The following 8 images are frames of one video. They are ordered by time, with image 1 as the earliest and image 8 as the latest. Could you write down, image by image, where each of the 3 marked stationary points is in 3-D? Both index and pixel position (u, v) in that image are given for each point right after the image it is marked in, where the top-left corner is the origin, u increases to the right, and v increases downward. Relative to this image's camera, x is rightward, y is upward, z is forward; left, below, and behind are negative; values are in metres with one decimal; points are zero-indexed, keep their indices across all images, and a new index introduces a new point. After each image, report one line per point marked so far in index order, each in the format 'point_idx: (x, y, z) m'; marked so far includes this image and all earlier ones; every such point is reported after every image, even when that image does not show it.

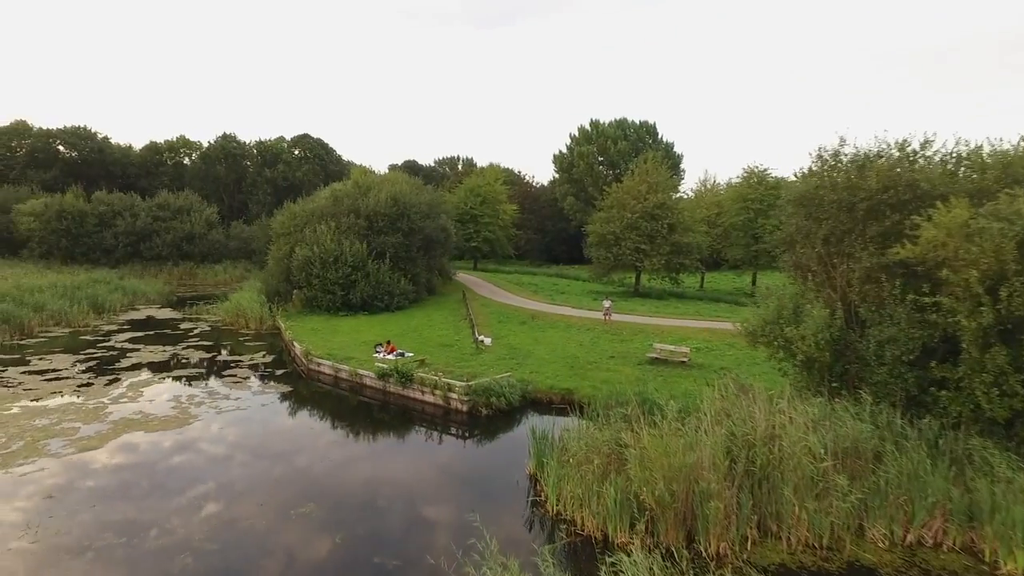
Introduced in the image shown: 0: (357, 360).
0: (-4.8, -2.2, +18.9) m
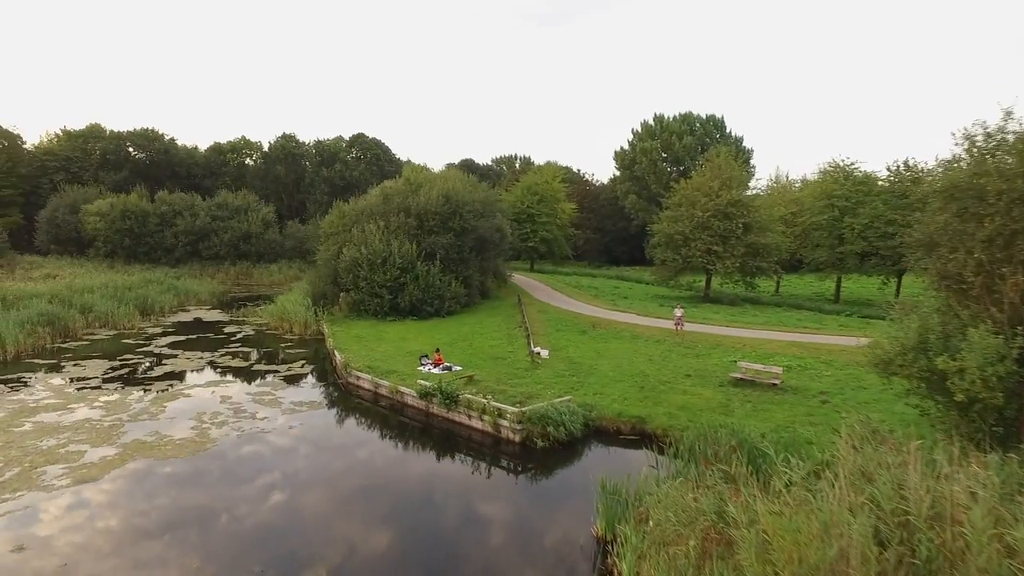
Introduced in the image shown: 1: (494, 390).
0: (-3.2, -2.4, +17.1) m
1: (-0.5, -2.6, +15.3) m
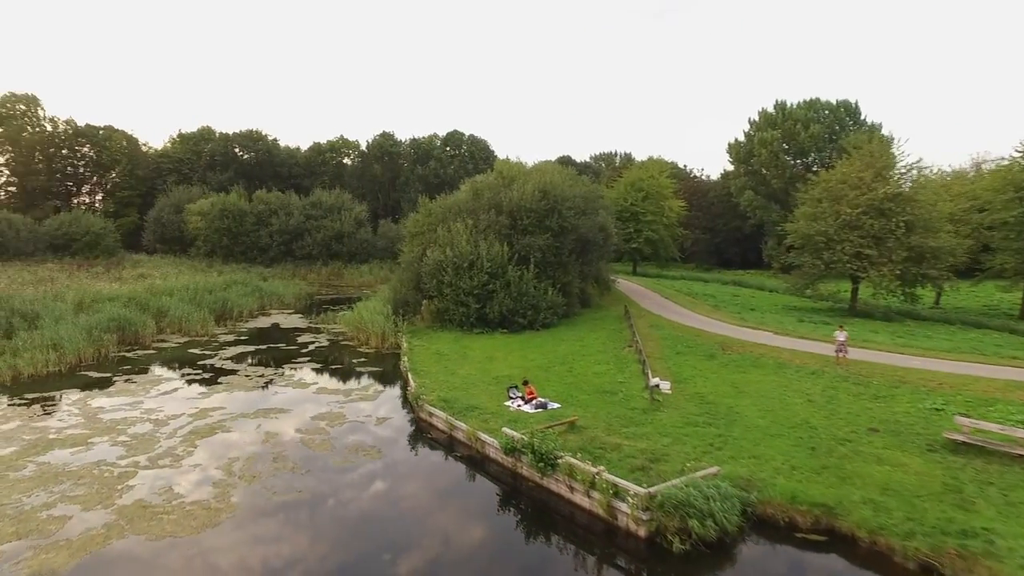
0: (-0.7, -2.7, +13.5) m
1: (+1.7, -2.9, +11.3) m
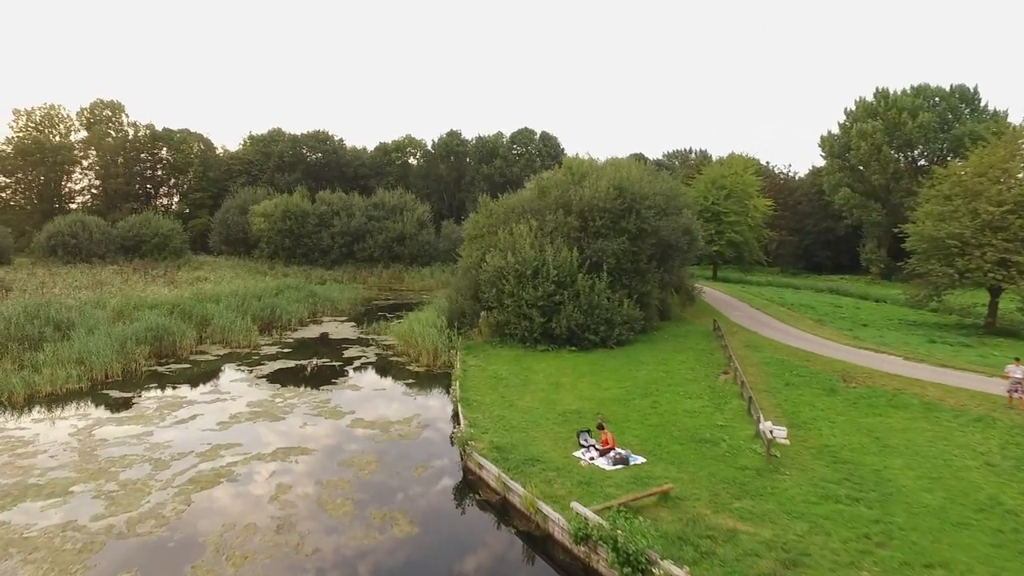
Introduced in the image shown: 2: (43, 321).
0: (+0.5, -3.0, +10.6) m
1: (+2.7, -3.3, +8.2) m
2: (-14.4, -1.0, +18.8) m
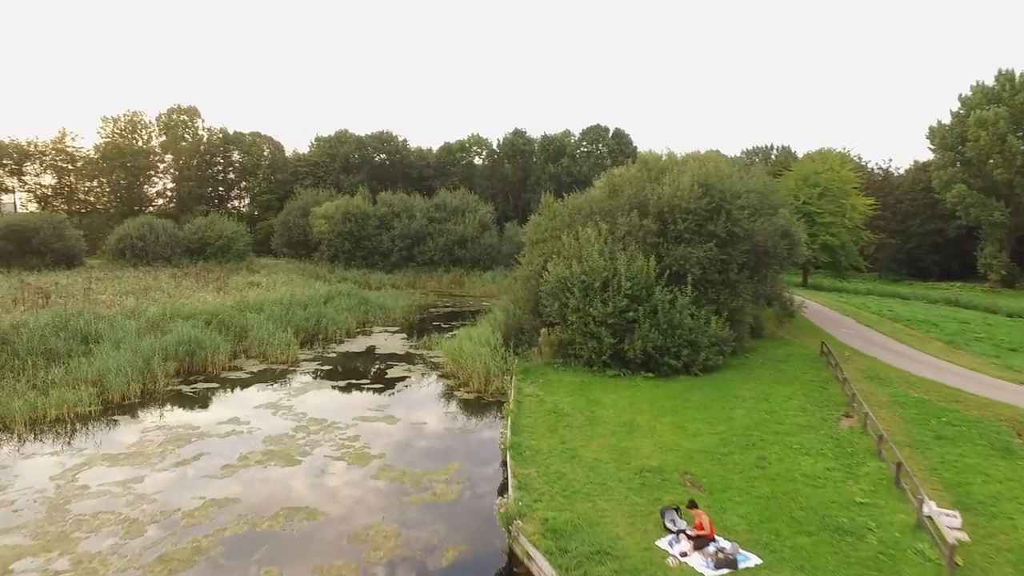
0: (+1.3, -3.4, +7.7) m
1: (+3.1, -3.7, +5.0) m
2: (-12.6, -1.3, +17.5) m
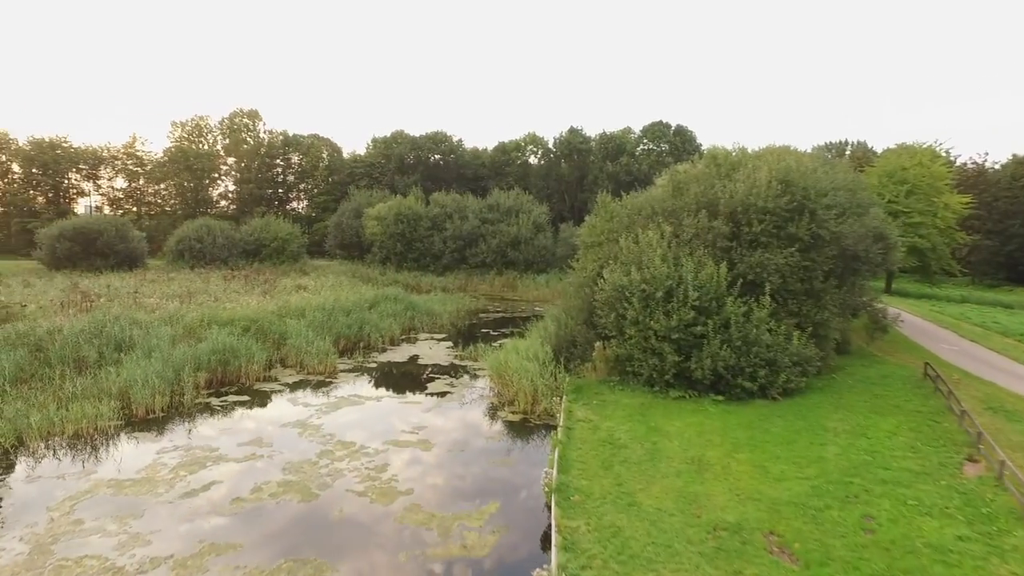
0: (+1.6, -3.7, +5.9) m
1: (+3.3, -3.9, +3.1) m
2: (-11.2, -1.5, +16.9) m
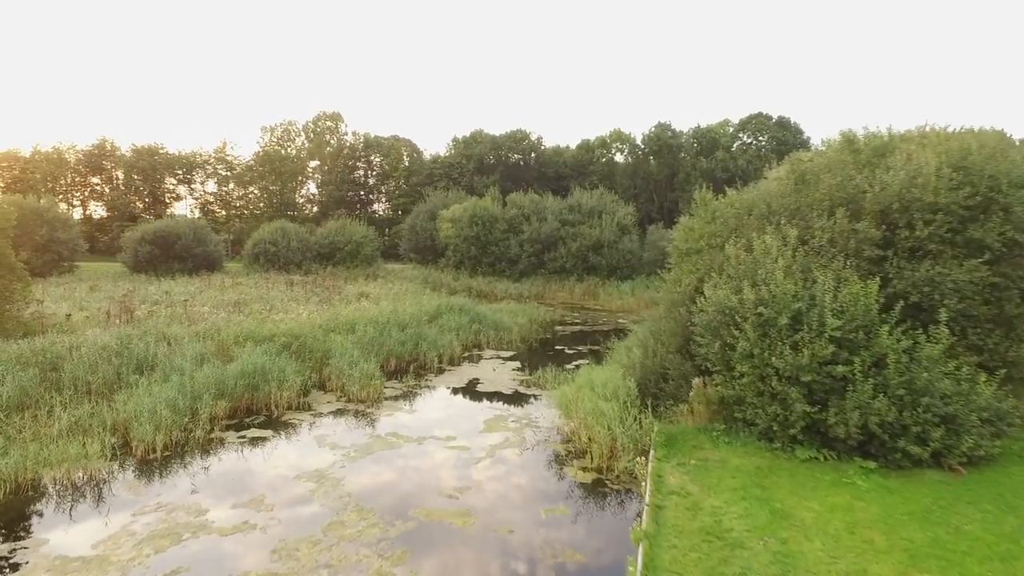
0: (+1.7, -4.0, +2.3) m
1: (+2.9, -4.3, -0.7) m
2: (-9.5, -1.8, +15.0) m
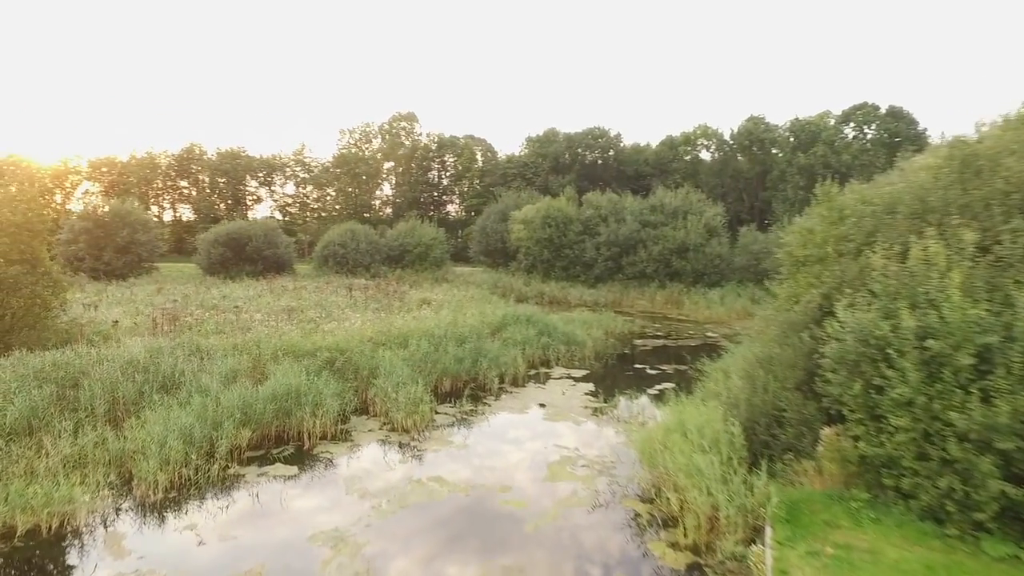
0: (+1.5, -4.3, -0.5) m
1: (+2.4, -4.6, -3.6) m
2: (-8.0, -1.9, +13.5) m
